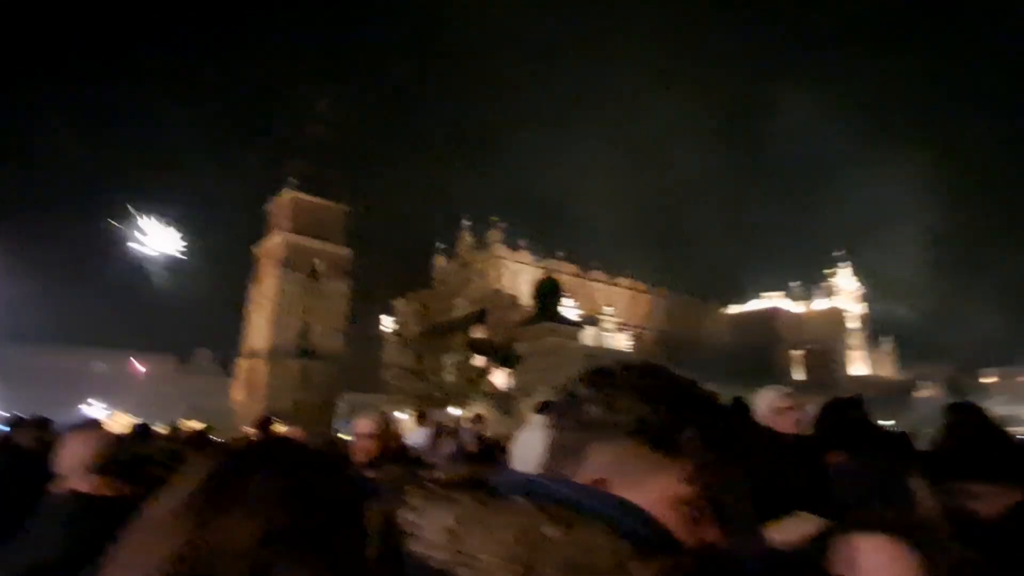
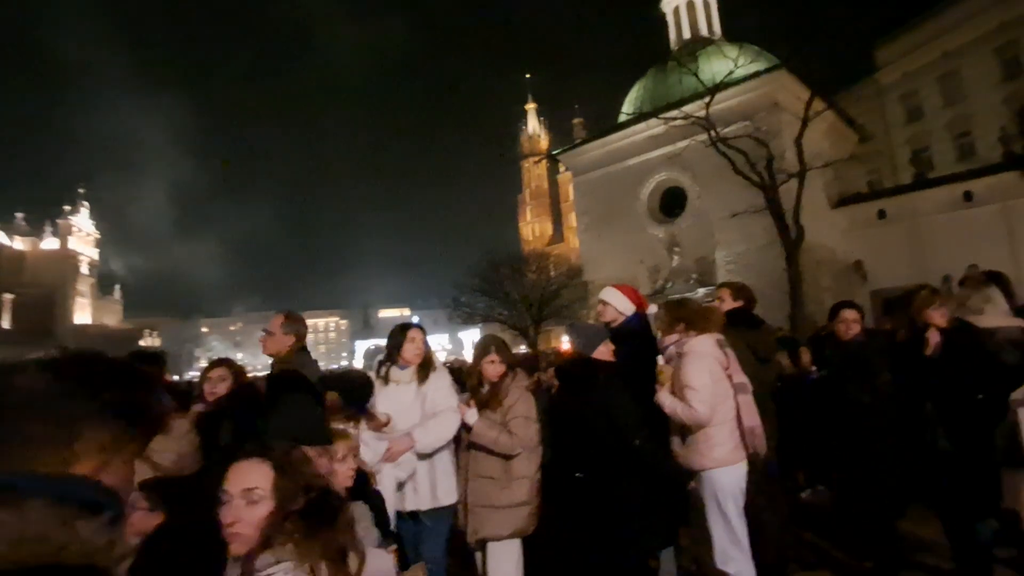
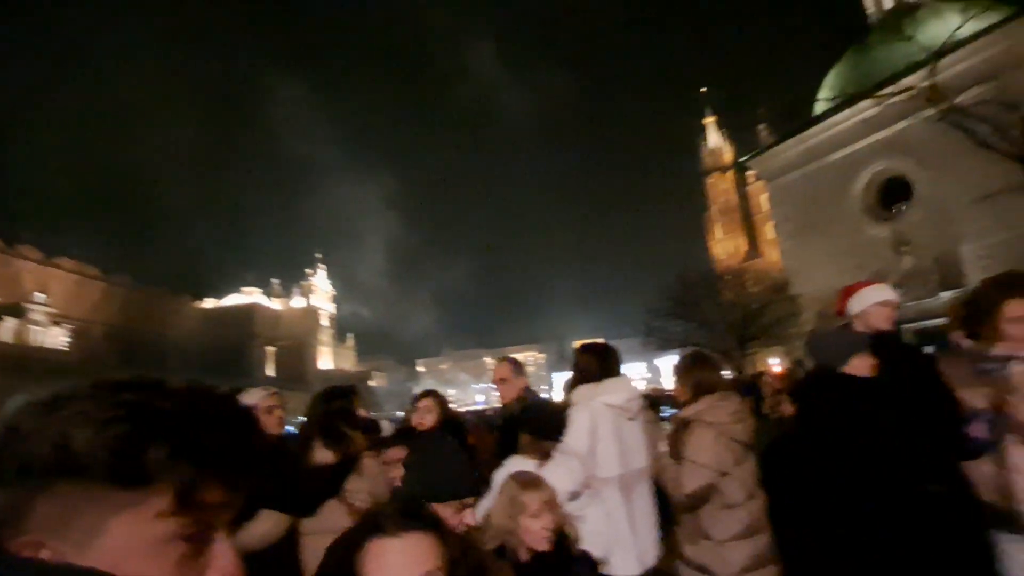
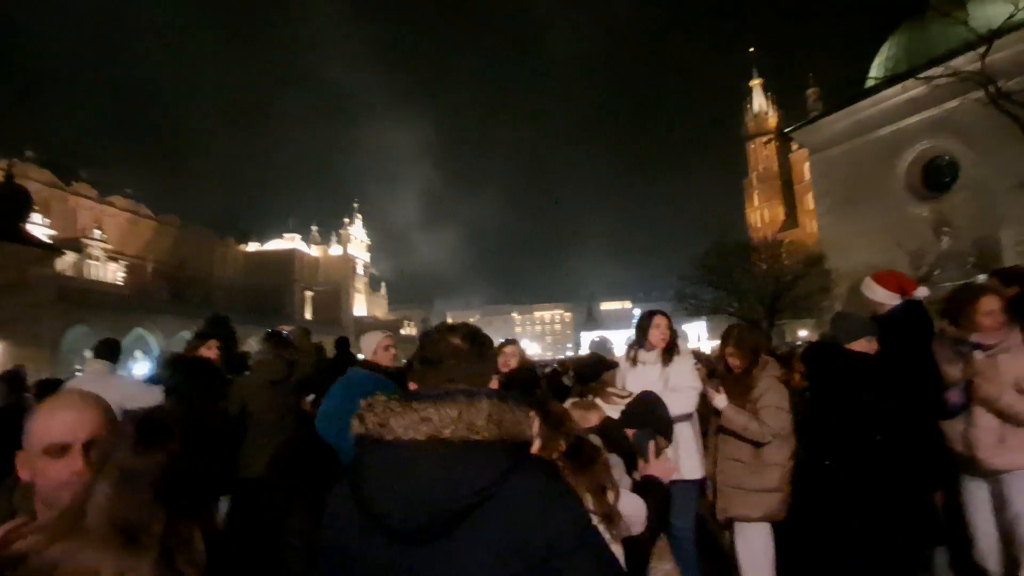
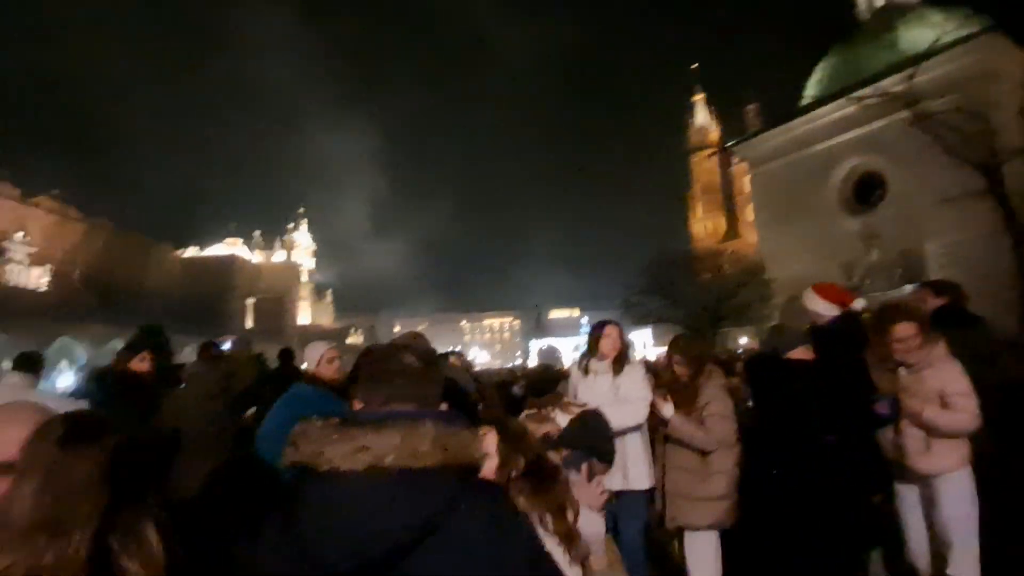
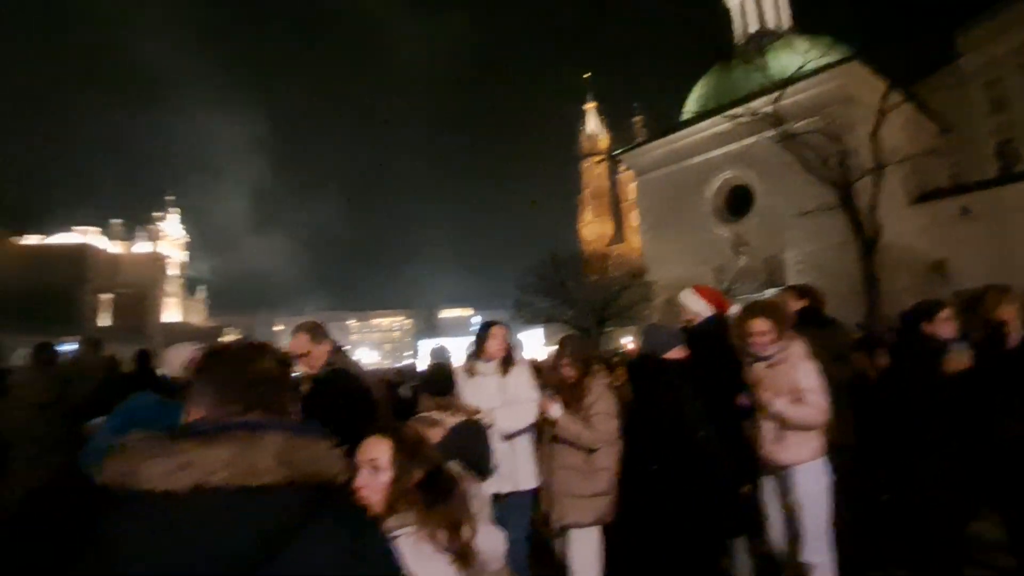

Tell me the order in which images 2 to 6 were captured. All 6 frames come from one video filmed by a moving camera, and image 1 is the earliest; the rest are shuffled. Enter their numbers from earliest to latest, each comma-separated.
3, 2, 6, 5, 4
